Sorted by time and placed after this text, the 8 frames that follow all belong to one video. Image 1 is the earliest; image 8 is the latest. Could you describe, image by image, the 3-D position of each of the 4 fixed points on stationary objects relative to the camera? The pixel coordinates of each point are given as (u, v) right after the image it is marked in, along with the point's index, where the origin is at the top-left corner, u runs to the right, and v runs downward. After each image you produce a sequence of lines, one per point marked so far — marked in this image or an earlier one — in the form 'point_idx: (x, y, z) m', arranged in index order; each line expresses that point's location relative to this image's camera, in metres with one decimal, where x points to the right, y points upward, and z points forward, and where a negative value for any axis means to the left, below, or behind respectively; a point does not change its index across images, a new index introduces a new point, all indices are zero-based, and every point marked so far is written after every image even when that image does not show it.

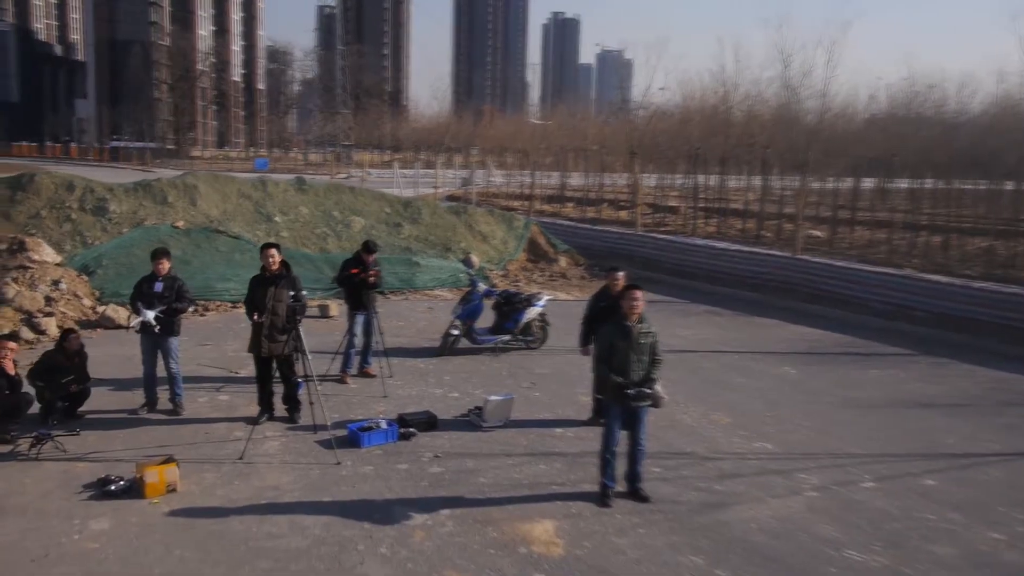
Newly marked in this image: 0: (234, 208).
0: (-5.0, +1.5, +15.9) m
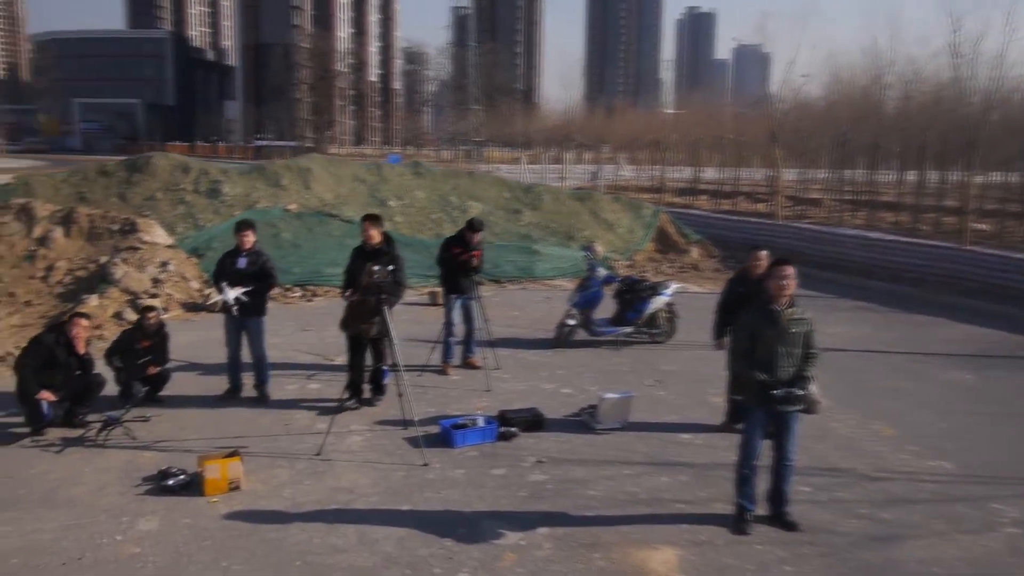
0: (-2.8, +1.7, +15.4) m
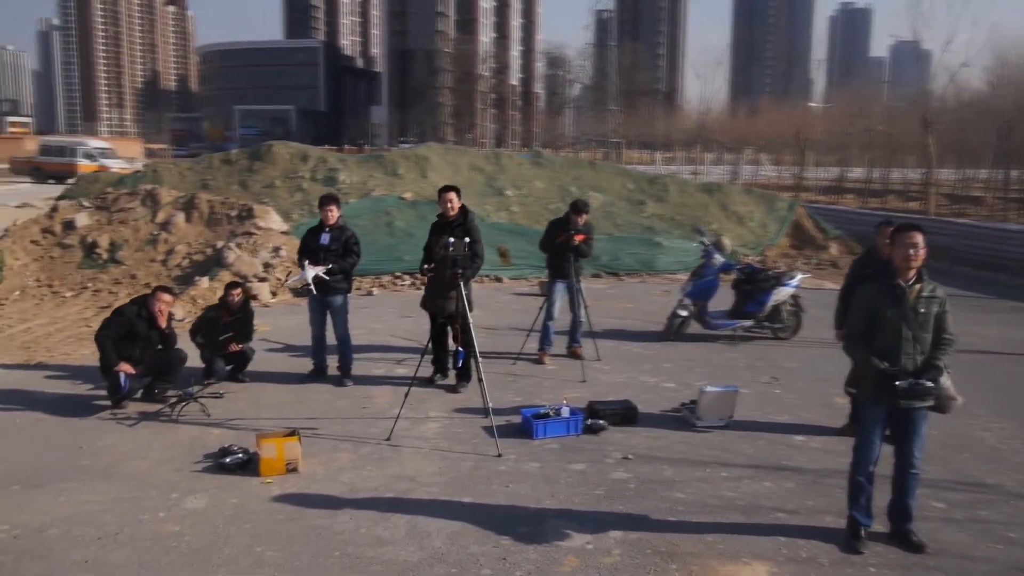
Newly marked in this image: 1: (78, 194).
0: (-0.8, +1.8, +15.1) m
1: (-6.6, +1.4, +13.7) m
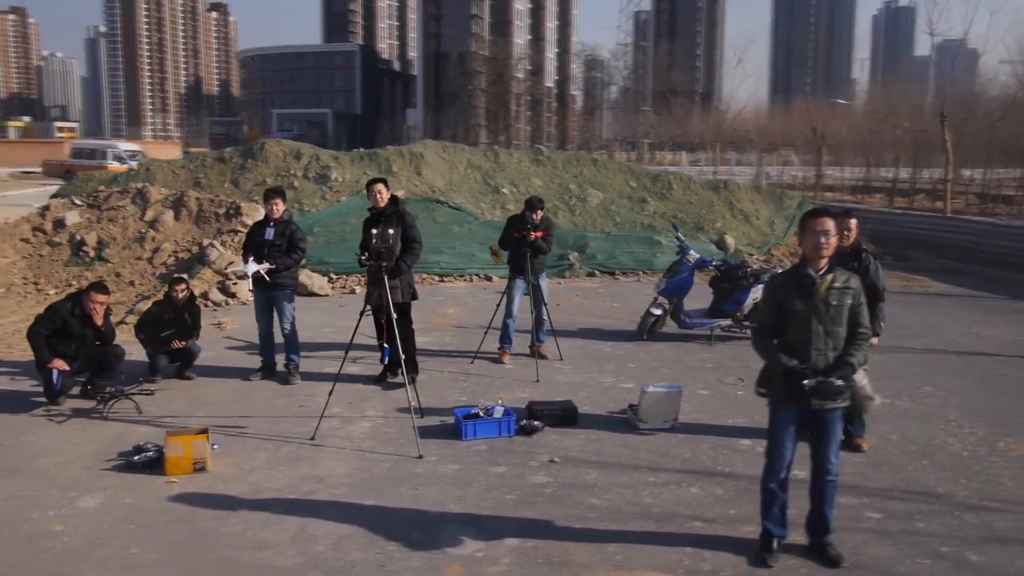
0: (-0.8, +1.8, +14.9) m
1: (-6.7, +1.5, +13.7) m
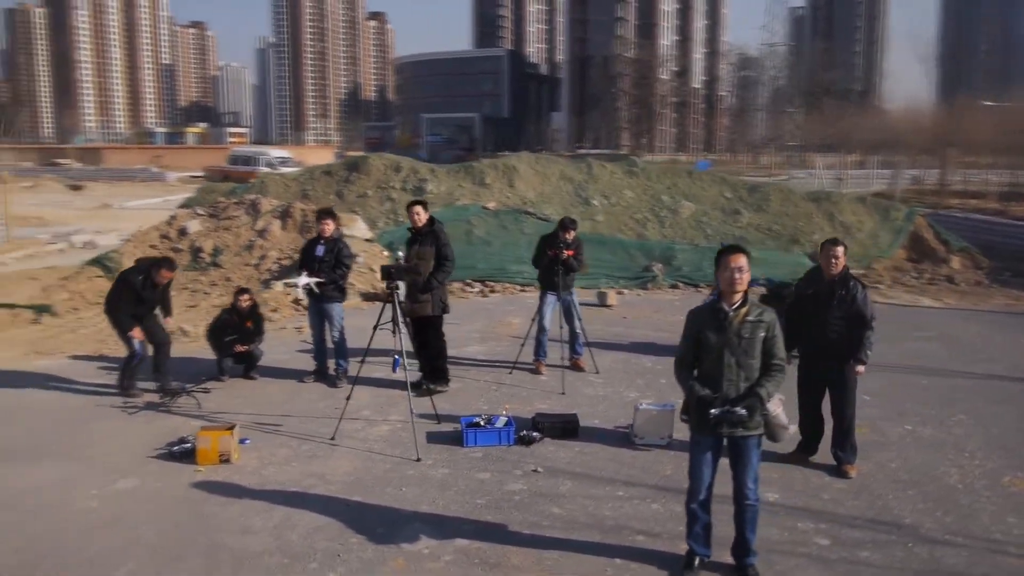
0: (+0.7, +1.7, +15.3) m
1: (-5.3, +1.4, +15.1) m
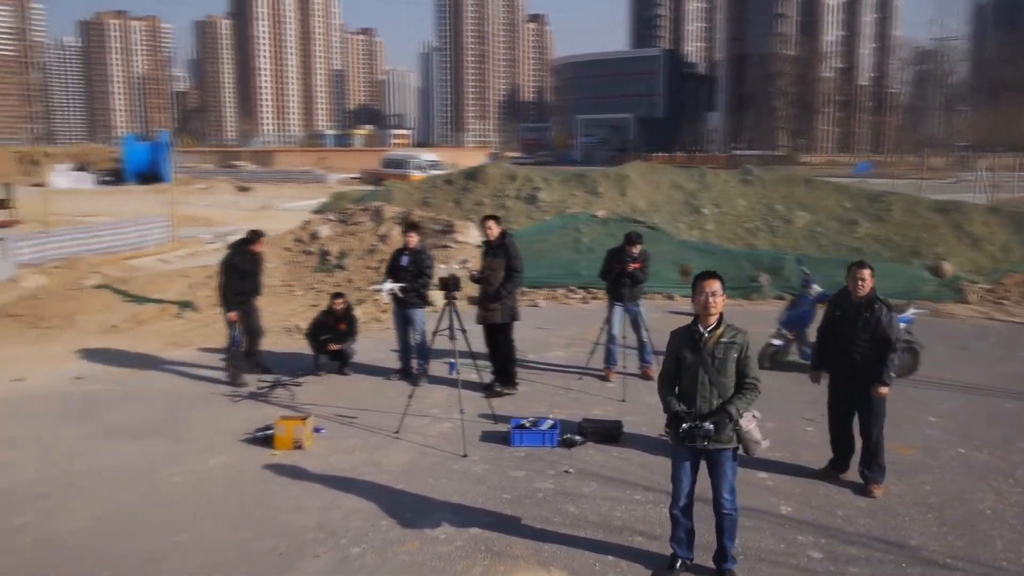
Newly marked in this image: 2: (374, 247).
0: (+2.7, +1.6, +15.5) m
1: (-3.3, +1.4, +16.3) m
2: (-2.2, +0.7, +14.4) m
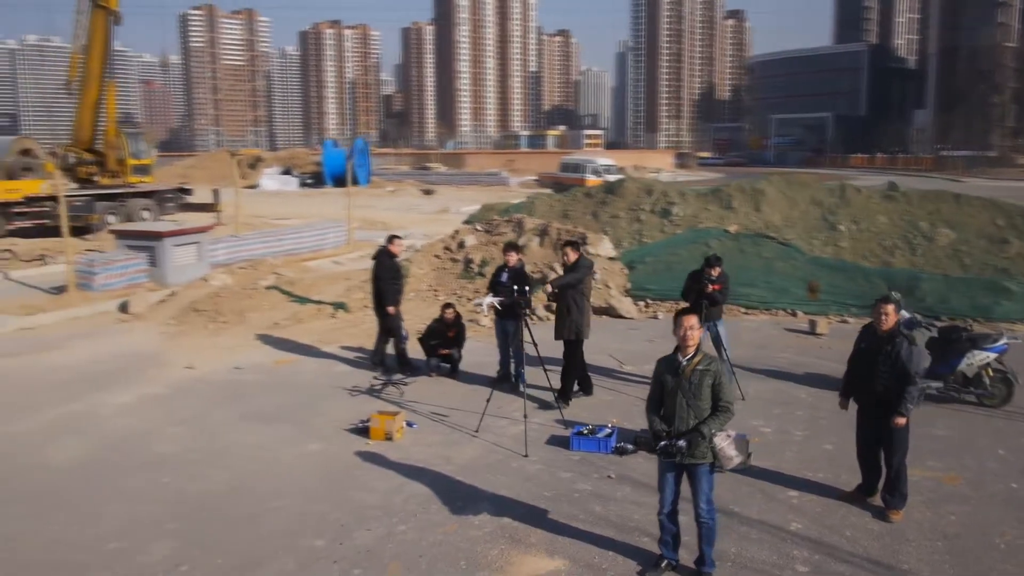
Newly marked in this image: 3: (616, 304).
0: (+5.0, +1.3, +15.5) m
1: (-0.6, +1.4, +17.5) m
2: (0.0, +0.5, +15.4) m
3: (+1.5, -0.2, +13.1) m
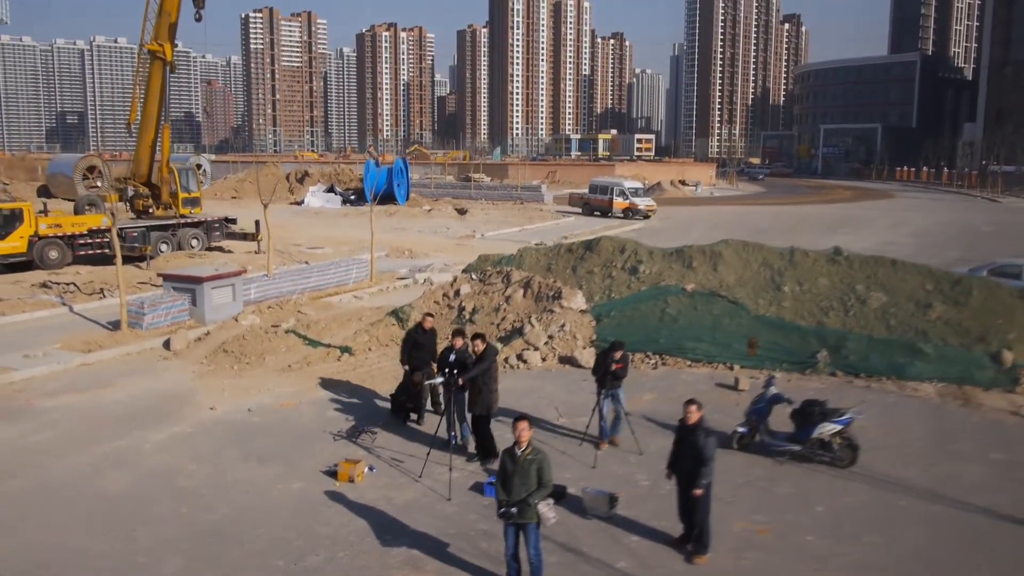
0: (+4.8, +0.3, +17.5) m
1: (-0.7, +0.5, +19.9) m
2: (-0.3, -0.4, +17.7) m
3: (+1.1, -1.2, +15.4) m
